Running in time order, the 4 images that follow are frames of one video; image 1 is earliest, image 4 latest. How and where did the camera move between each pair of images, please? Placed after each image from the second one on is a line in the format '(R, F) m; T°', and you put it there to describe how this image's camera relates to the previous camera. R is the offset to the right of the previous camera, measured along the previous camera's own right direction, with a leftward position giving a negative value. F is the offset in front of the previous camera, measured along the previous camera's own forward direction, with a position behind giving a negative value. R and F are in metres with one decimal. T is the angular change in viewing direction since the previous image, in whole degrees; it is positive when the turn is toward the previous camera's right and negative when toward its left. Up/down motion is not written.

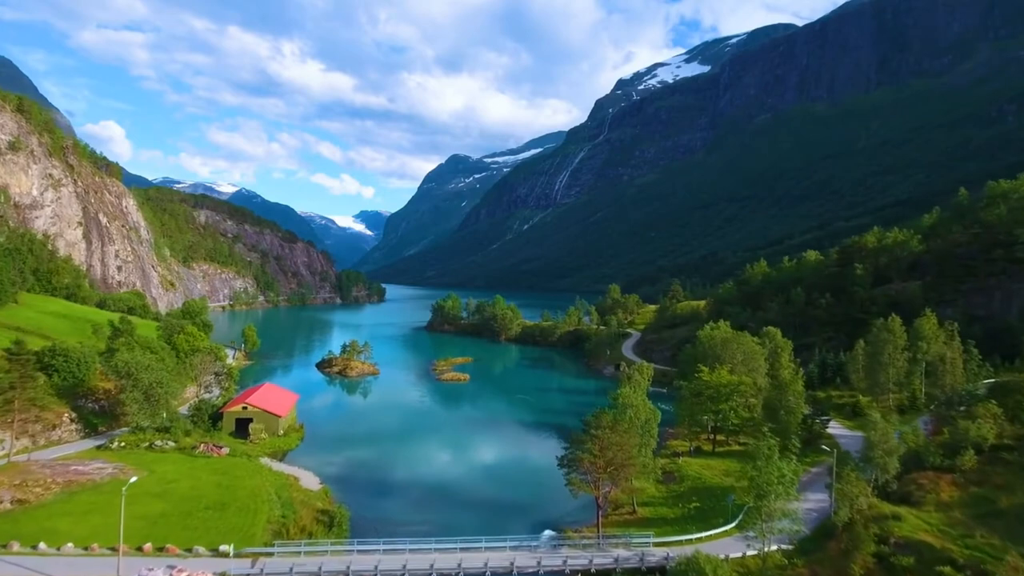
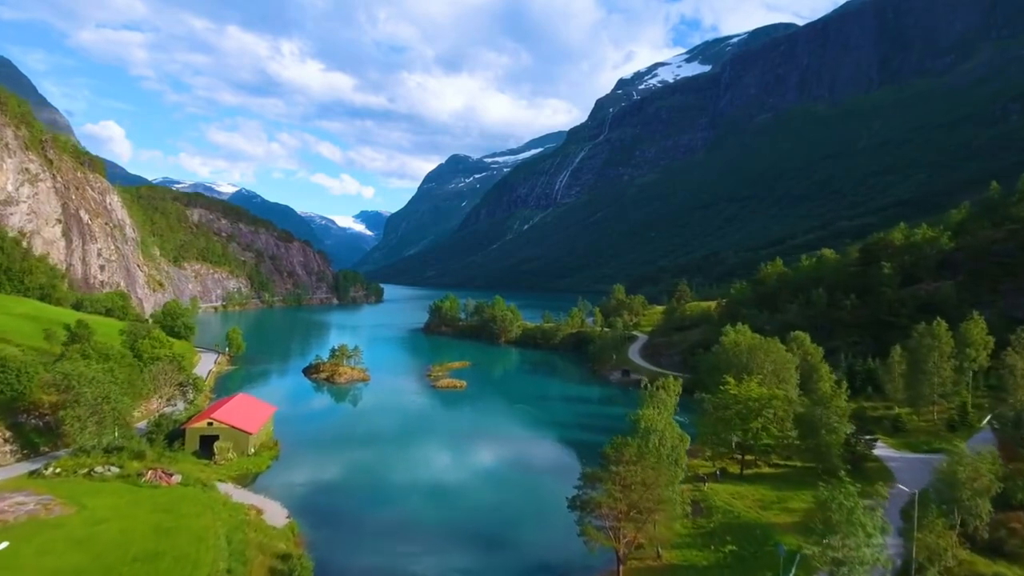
(0.0, +5.5) m; 0°
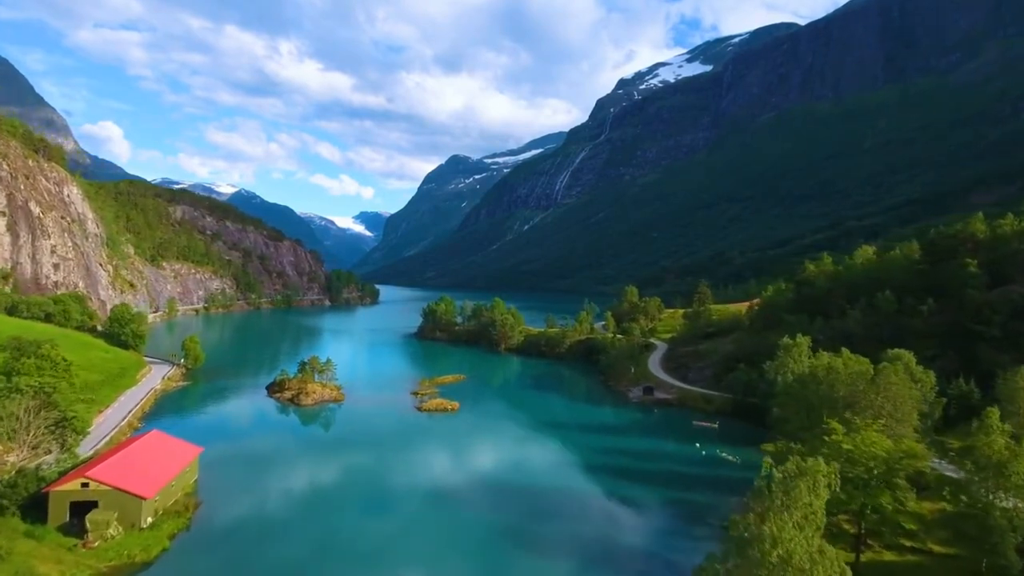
(-0.2, +12.8) m; 0°
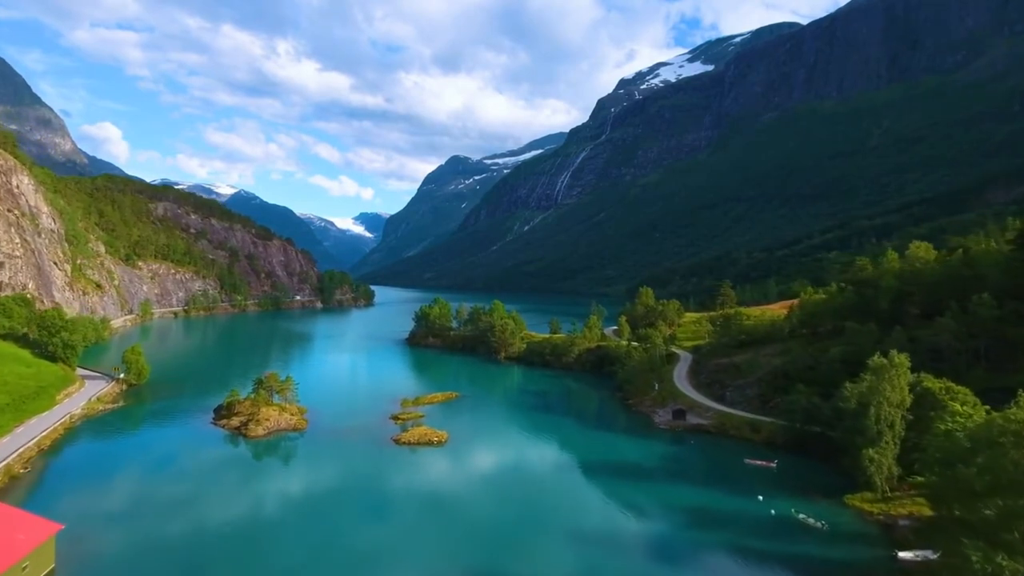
(-0.2, +12.4) m; 0°
